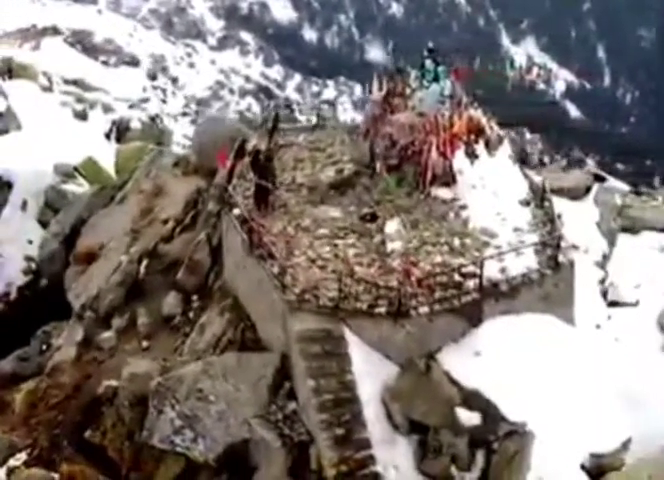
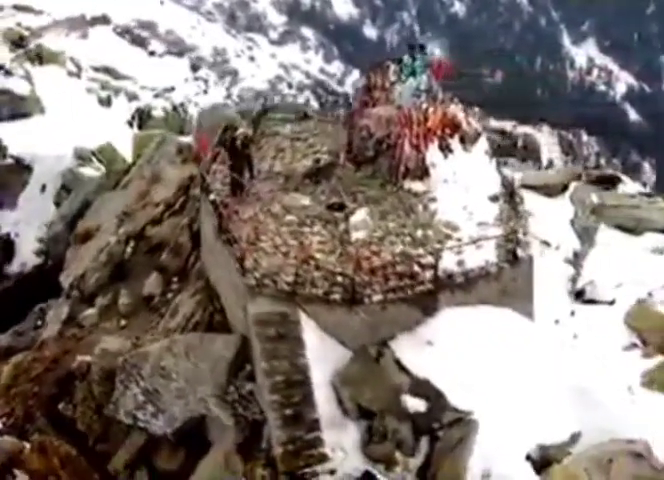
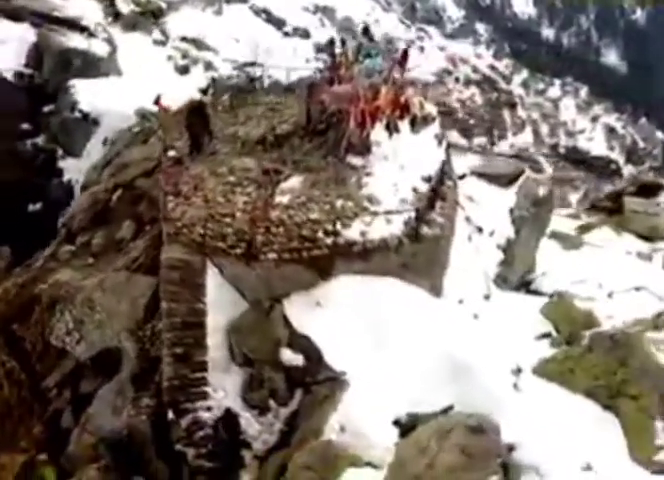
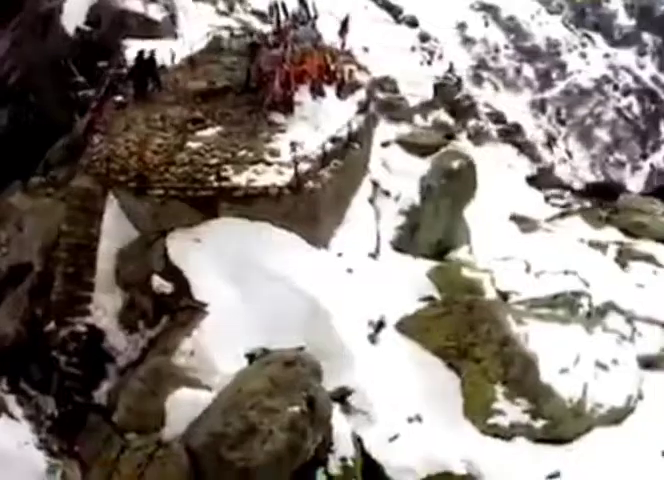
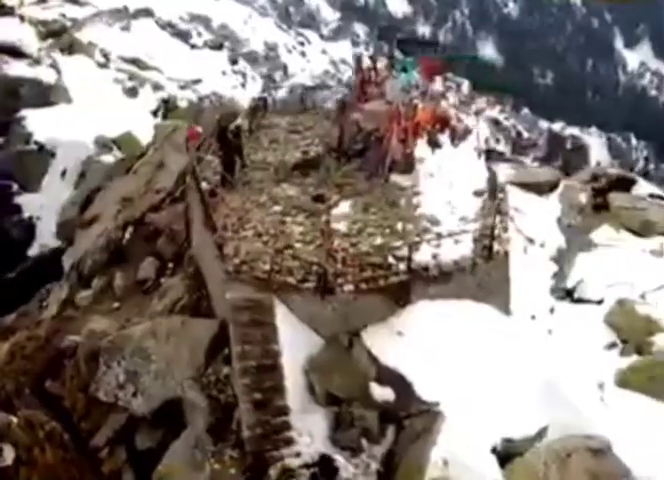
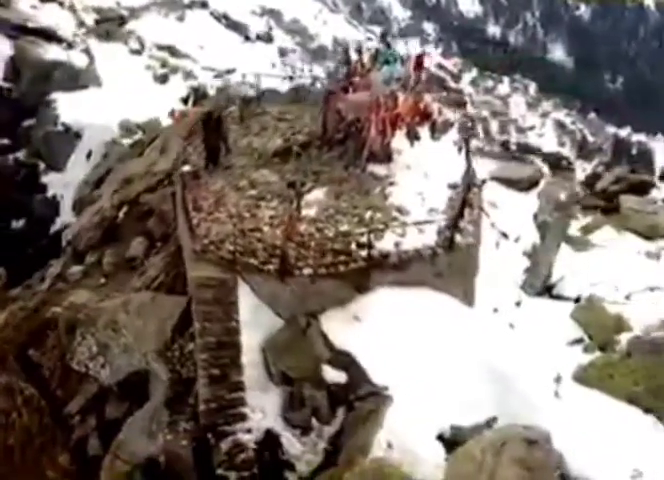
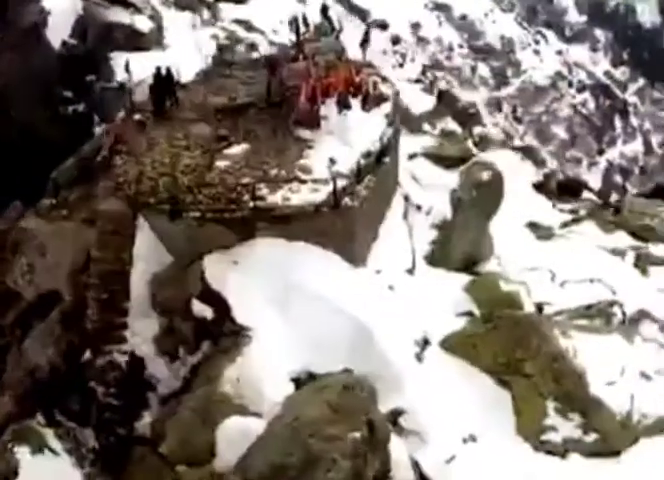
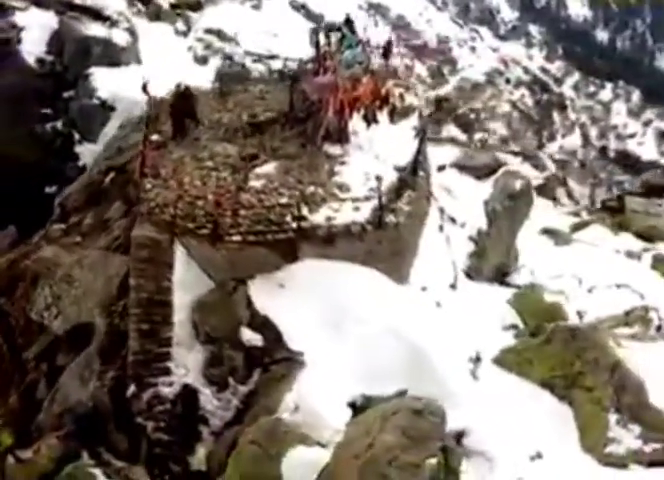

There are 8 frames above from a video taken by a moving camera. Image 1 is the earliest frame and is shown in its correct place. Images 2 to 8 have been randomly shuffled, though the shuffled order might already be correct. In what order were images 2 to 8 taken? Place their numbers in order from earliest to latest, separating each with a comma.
2, 5, 6, 3, 8, 7, 4
